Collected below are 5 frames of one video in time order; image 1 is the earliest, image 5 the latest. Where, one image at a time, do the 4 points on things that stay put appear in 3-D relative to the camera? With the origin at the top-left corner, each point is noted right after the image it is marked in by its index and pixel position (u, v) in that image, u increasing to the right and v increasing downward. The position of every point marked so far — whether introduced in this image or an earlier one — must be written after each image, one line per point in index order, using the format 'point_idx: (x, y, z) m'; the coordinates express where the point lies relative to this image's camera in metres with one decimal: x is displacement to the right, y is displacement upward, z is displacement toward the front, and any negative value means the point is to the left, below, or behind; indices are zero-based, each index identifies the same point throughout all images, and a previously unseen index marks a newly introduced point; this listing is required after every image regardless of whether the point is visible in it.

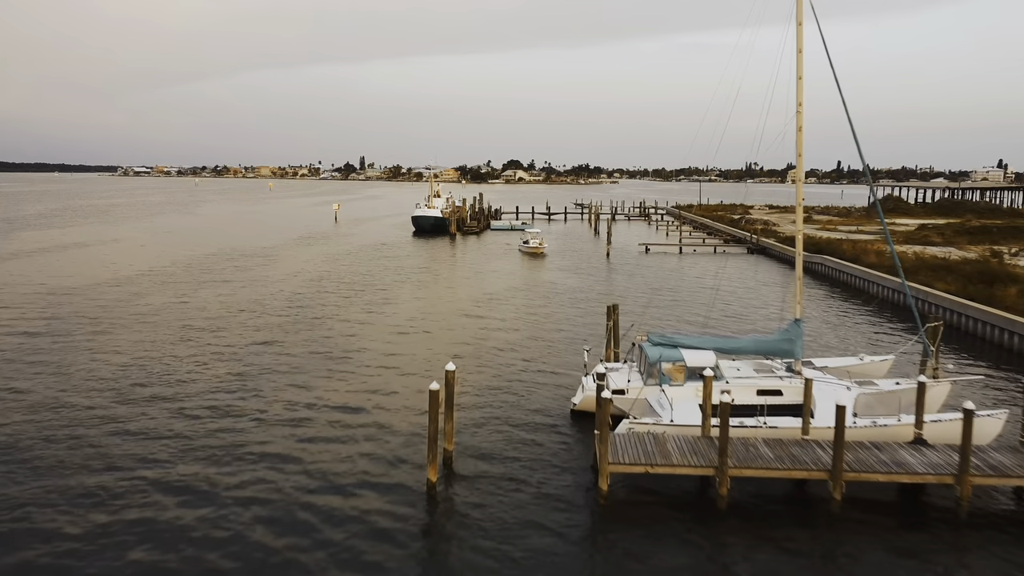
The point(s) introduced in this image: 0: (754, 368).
0: (+6.5, -2.2, +16.7) m
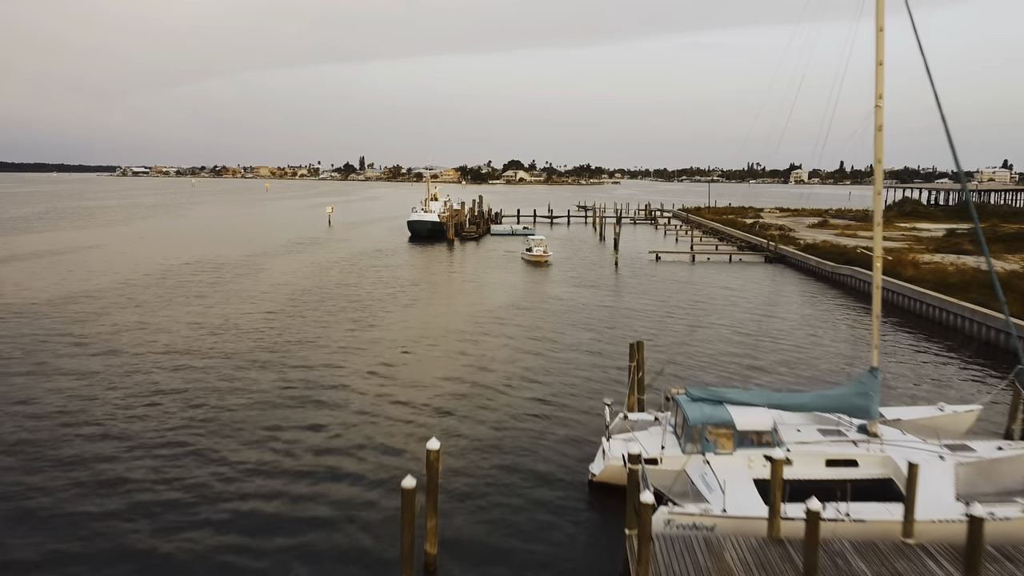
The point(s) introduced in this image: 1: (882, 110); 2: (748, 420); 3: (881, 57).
0: (+6.6, -3.0, +13.3) m
1: (+7.7, +3.7, +12.9) m
2: (+4.8, -2.7, +12.7) m
3: (+7.5, +4.7, +12.7) m
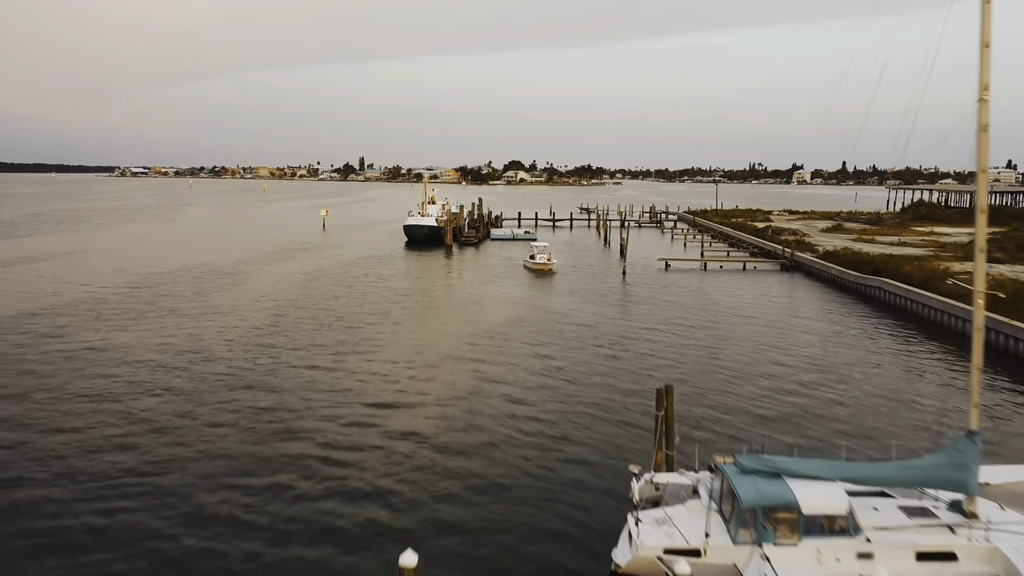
0: (+6.6, -3.7, +10.5) m
1: (+7.7, +3.0, +10.1) m
2: (+4.9, -3.4, +9.9) m
3: (+7.6, +4.0, +9.9) m
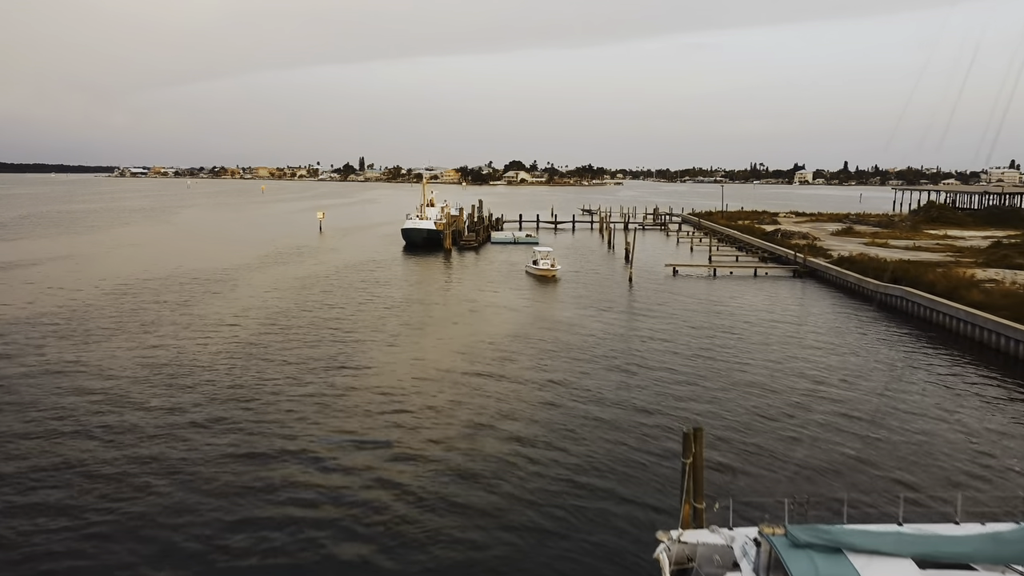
0: (+6.7, -4.2, +8.7) m
1: (+7.8, +2.5, +8.4) m
2: (+4.9, -3.9, +8.2) m
3: (+7.7, +3.5, +8.2) m
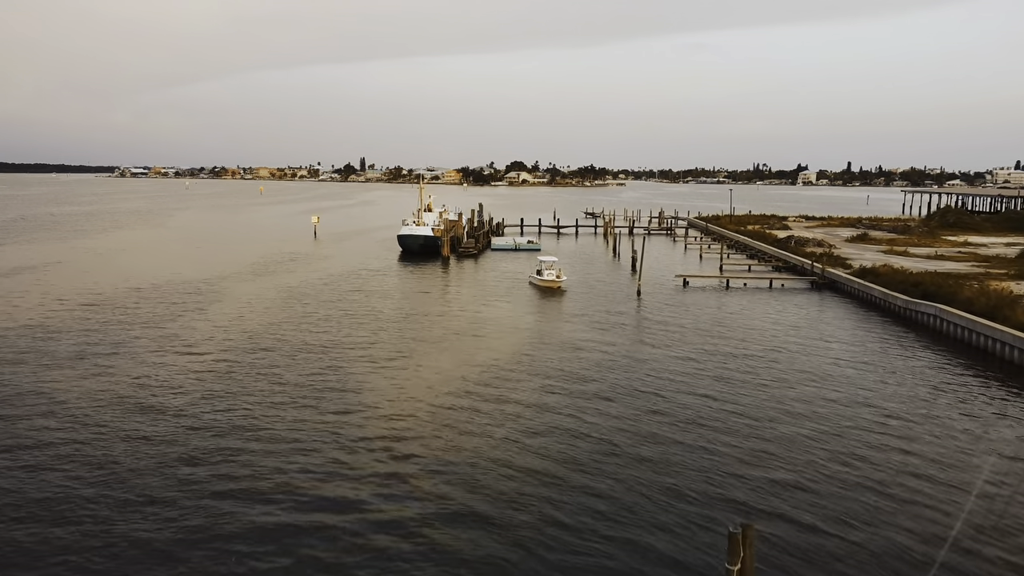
0: (+6.7, -5.1, +6.2) m
1: (+7.8, +1.6, +5.8) m
2: (+4.9, -4.7, +5.6) m
3: (+7.6, +2.7, +5.6) m
